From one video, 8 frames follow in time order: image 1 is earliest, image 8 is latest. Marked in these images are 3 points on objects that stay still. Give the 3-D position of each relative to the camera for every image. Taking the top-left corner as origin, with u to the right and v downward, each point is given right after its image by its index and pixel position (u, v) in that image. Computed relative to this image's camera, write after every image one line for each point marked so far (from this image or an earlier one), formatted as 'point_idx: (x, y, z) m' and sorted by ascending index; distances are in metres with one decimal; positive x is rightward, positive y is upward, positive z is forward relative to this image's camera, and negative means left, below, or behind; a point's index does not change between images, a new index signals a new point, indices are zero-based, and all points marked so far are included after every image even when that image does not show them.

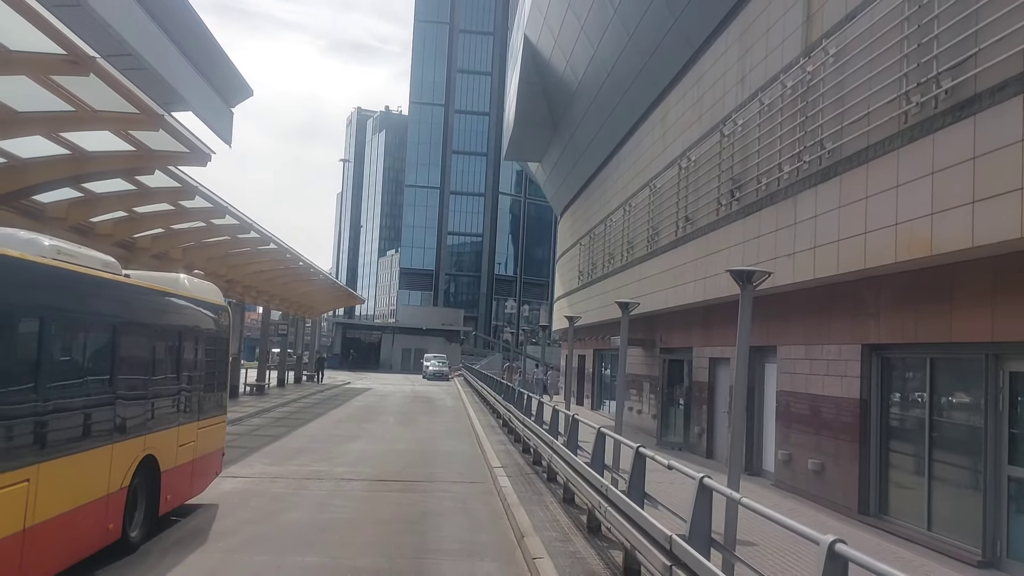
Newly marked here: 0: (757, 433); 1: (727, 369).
0: (+3.9, -2.3, +13.2) m
1: (+3.8, -1.4, +14.9) m
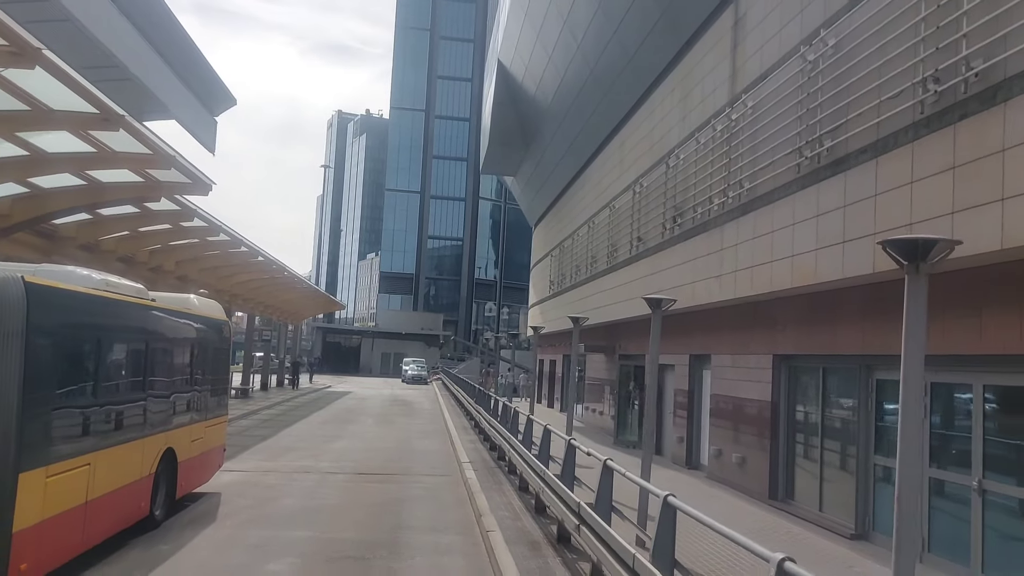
0: (+3.3, -2.5, +14.8) m
1: (+3.2, -1.7, +16.6) m
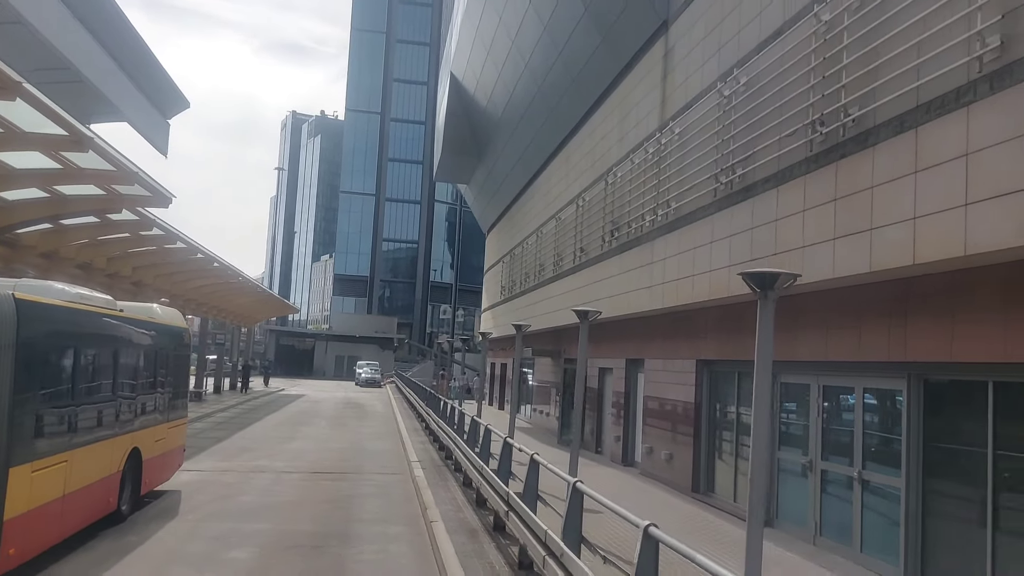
0: (+2.3, -2.7, +15.8) m
1: (+2.1, -1.9, +17.6) m
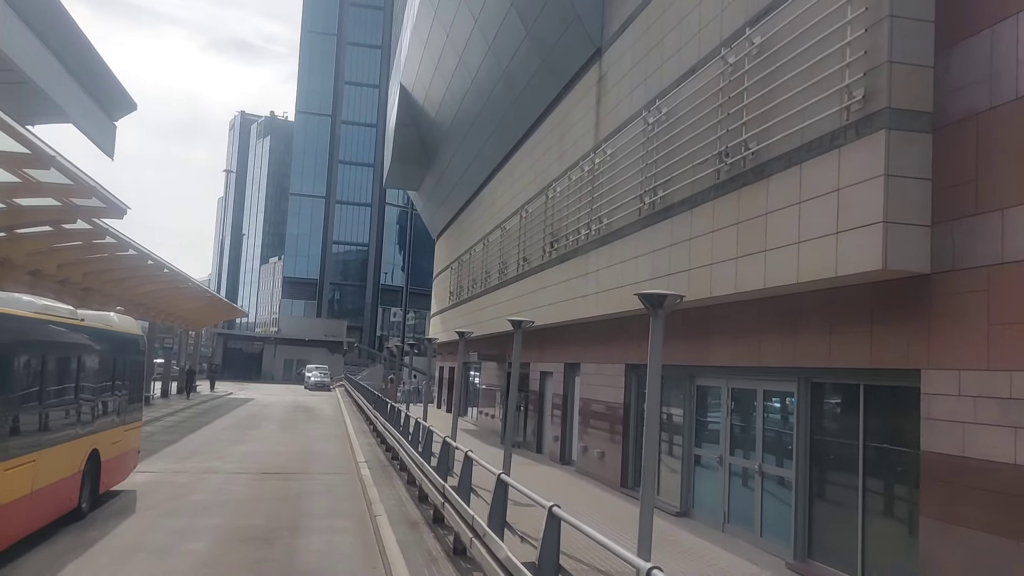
0: (+1.1, -2.9, +16.8) m
1: (+0.9, -2.1, +18.5) m
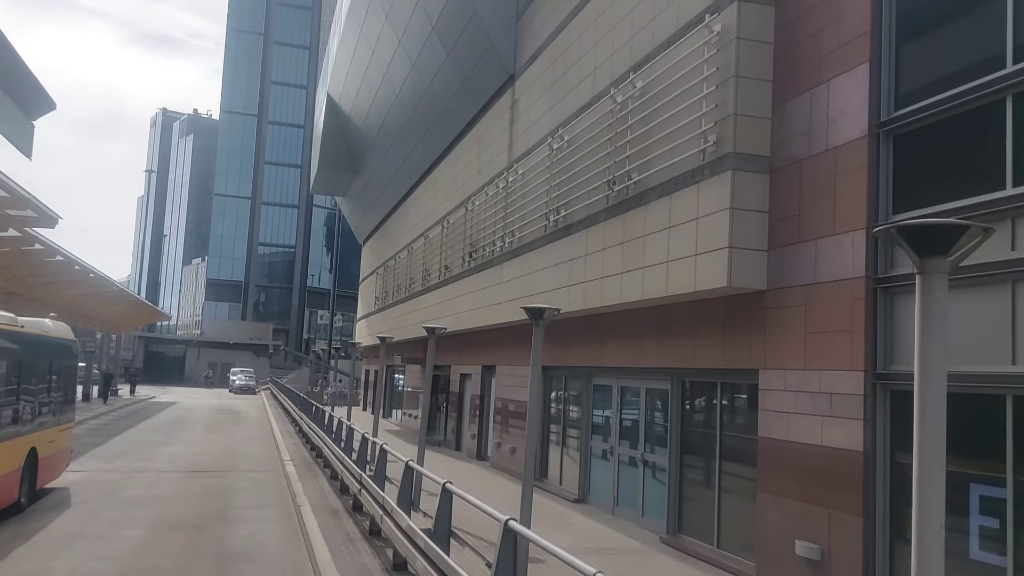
0: (-0.6, -3.0, +18.0) m
1: (-1.0, -2.2, +19.7) m
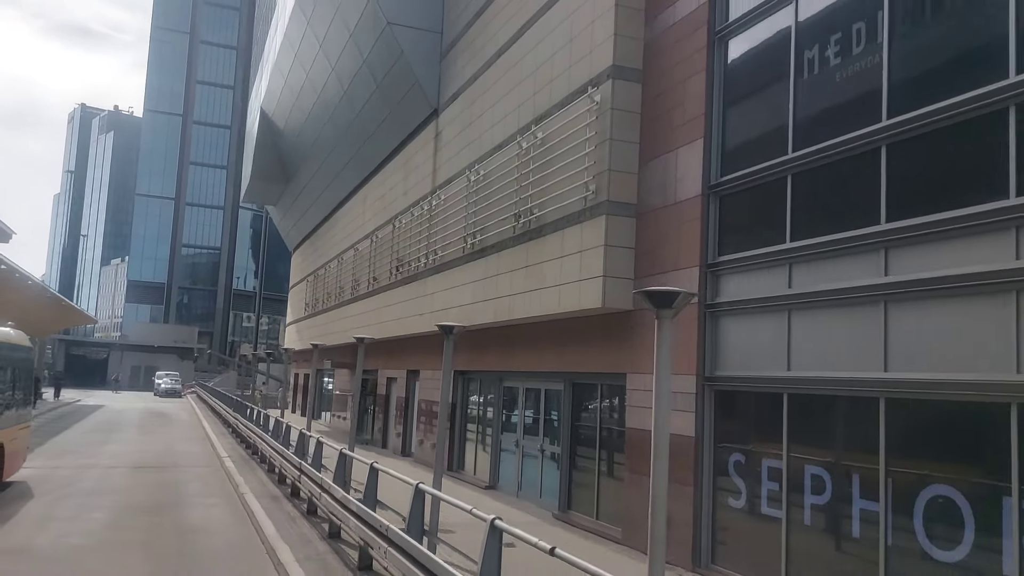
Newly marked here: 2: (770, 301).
0: (-2.5, -3.3, +19.7) m
1: (-3.0, -2.5, +21.4) m
2: (+2.5, -0.1, +8.1) m
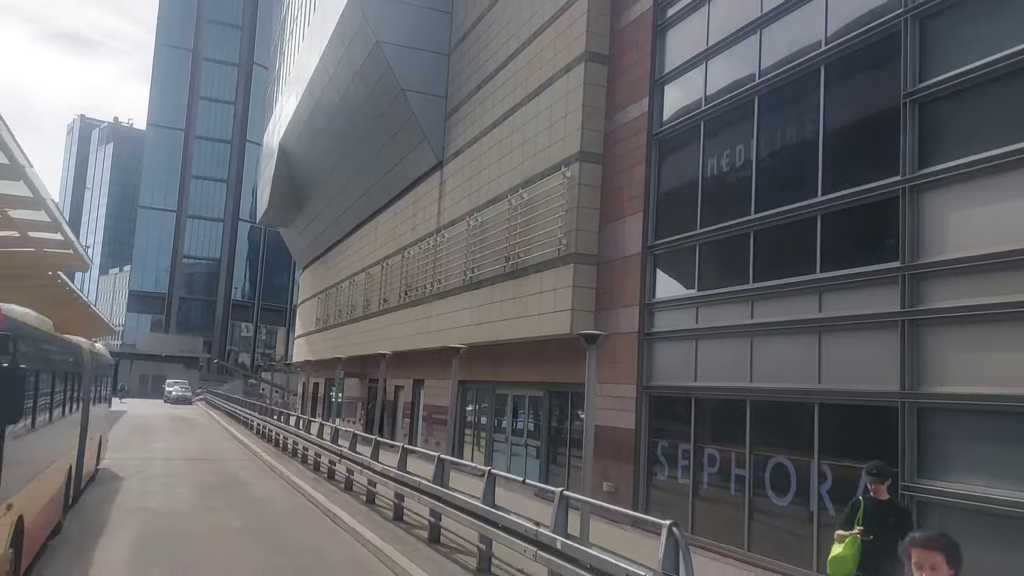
0: (-2.7, -3.9, +23.0) m
1: (-3.3, -3.1, +24.6) m
2: (+2.4, -0.6, +11.5) m
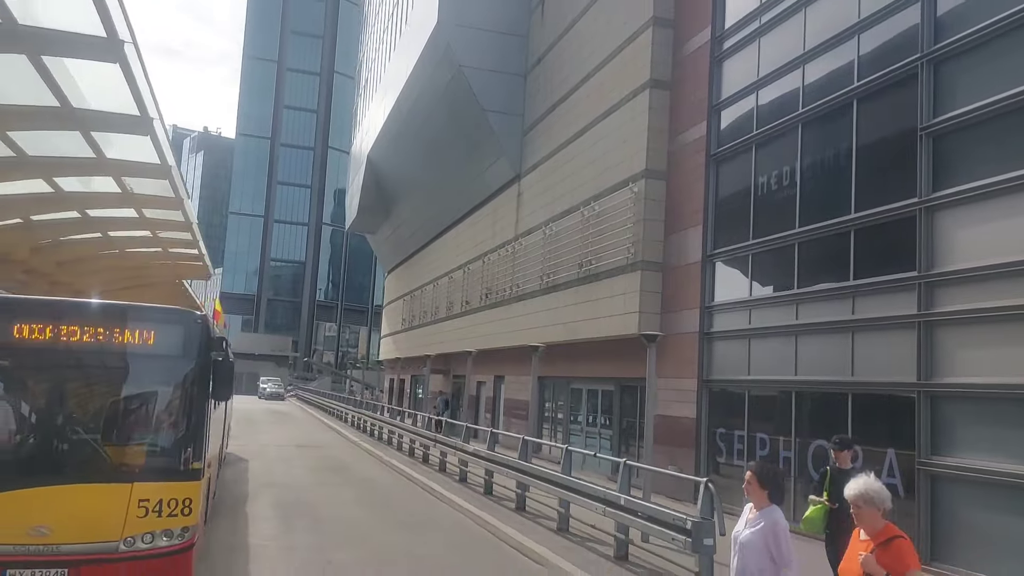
0: (-0.5, -4.0, +24.8) m
1: (-0.9, -3.2, +26.6) m
2: (+3.6, -0.7, +12.9) m
